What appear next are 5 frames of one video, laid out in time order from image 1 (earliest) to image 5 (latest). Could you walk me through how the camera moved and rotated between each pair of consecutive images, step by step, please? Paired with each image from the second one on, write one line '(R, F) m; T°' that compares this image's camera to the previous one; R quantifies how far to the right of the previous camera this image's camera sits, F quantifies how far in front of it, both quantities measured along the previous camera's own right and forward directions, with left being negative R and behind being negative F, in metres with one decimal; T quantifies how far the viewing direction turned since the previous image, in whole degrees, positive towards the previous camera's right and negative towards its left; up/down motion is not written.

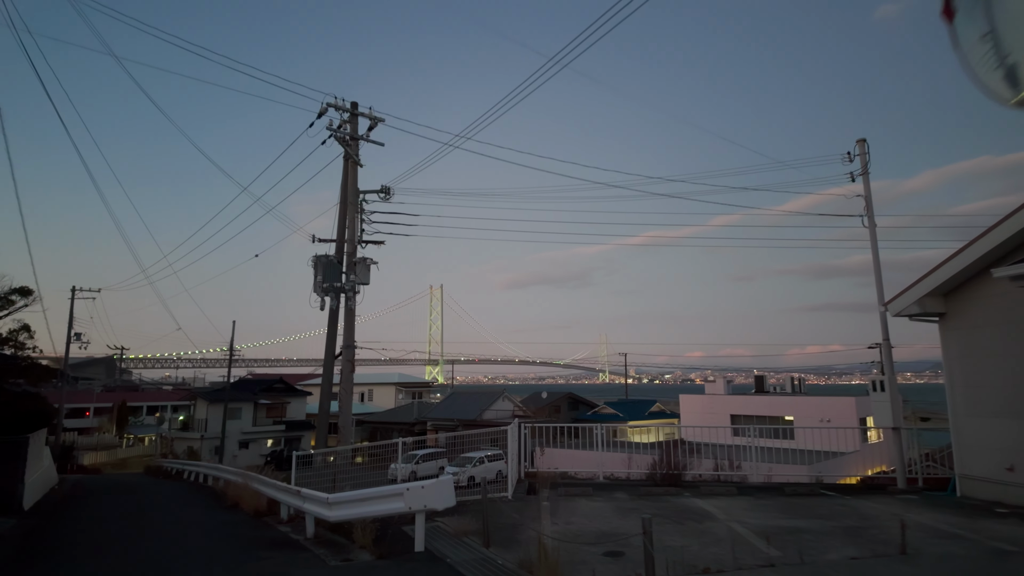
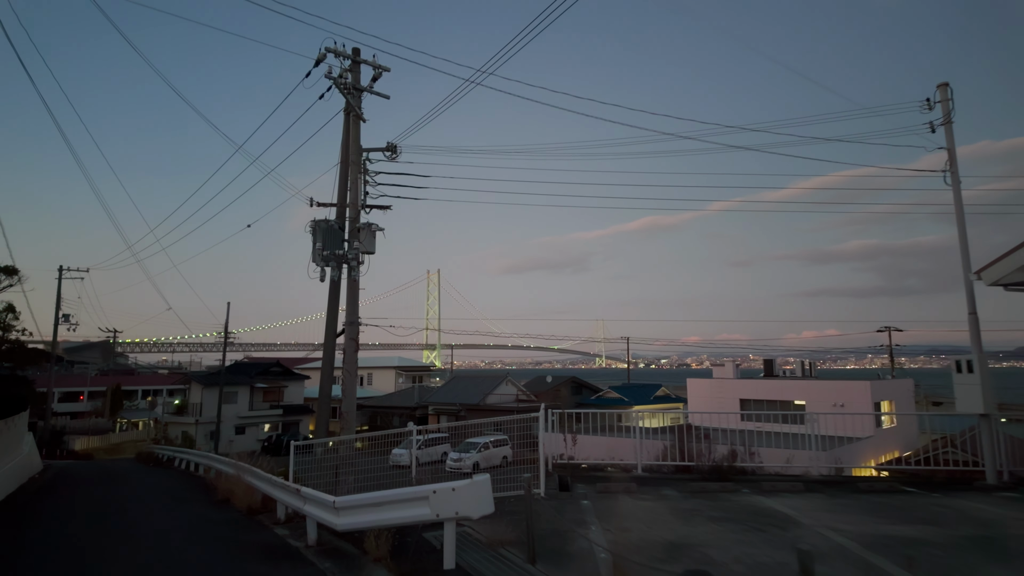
(-0.3, +0.9) m; 0°
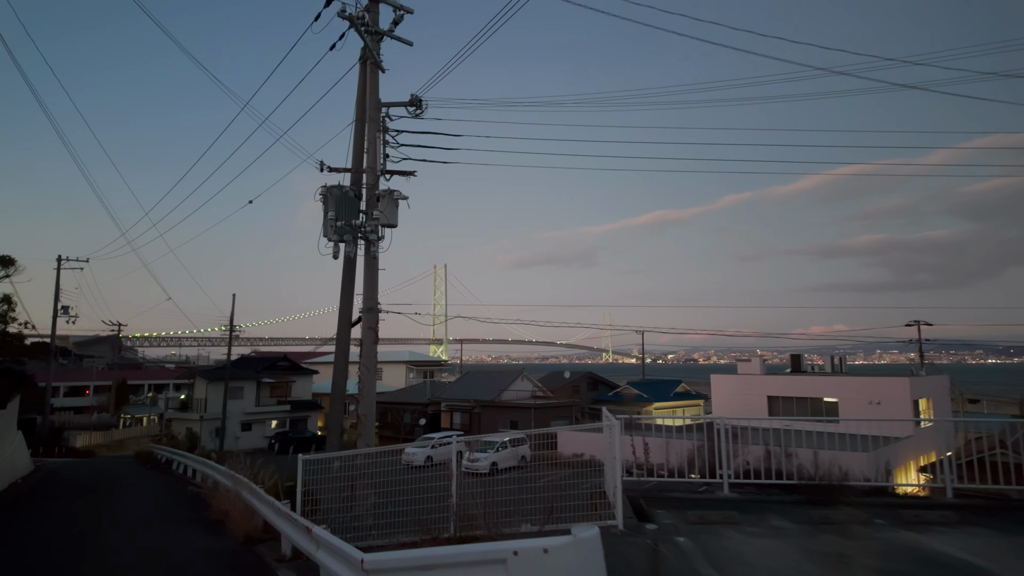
(-0.4, +1.2) m; -1°
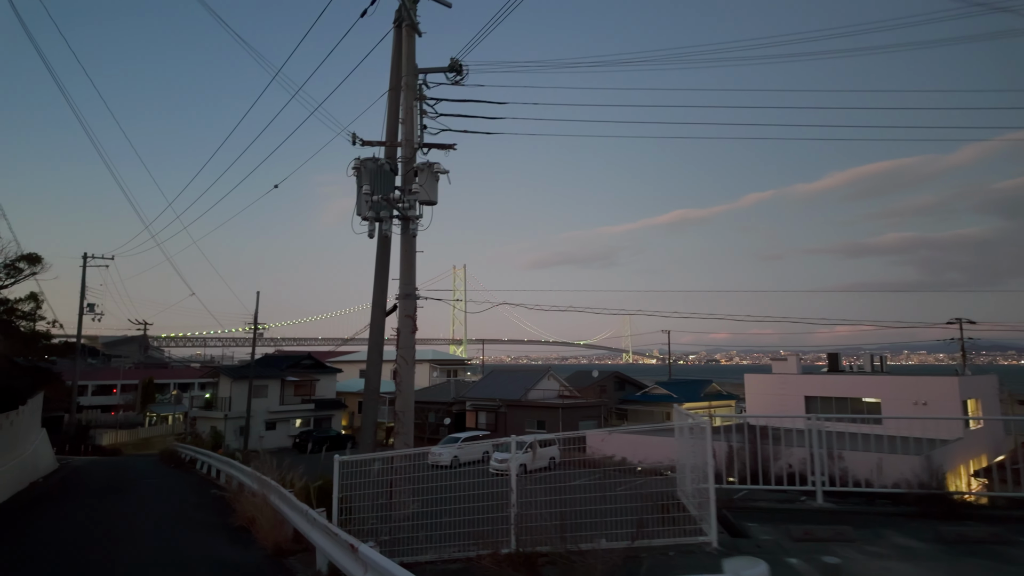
(-0.3, +0.6) m; -2°
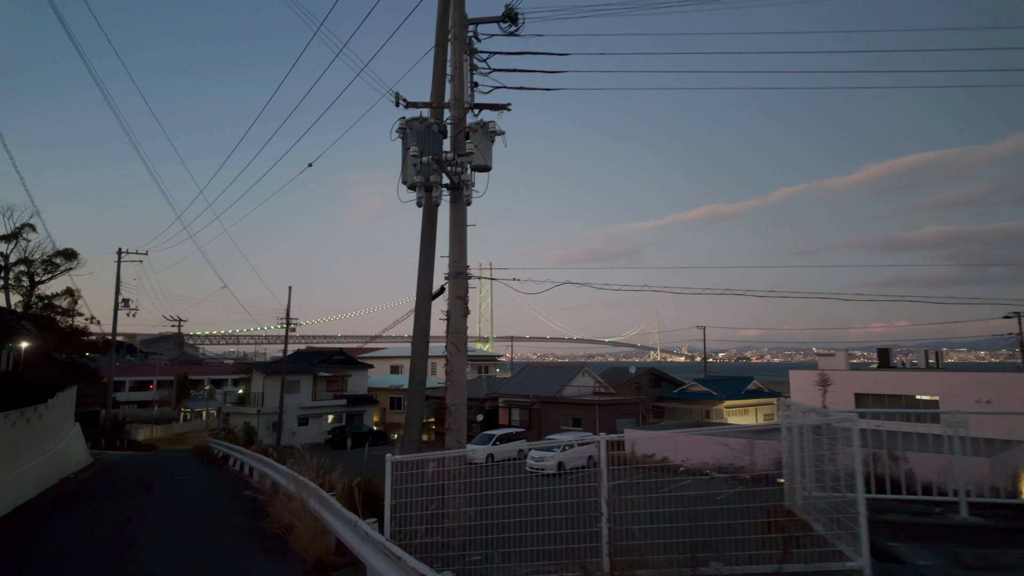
(-0.3, +0.7) m; -3°
